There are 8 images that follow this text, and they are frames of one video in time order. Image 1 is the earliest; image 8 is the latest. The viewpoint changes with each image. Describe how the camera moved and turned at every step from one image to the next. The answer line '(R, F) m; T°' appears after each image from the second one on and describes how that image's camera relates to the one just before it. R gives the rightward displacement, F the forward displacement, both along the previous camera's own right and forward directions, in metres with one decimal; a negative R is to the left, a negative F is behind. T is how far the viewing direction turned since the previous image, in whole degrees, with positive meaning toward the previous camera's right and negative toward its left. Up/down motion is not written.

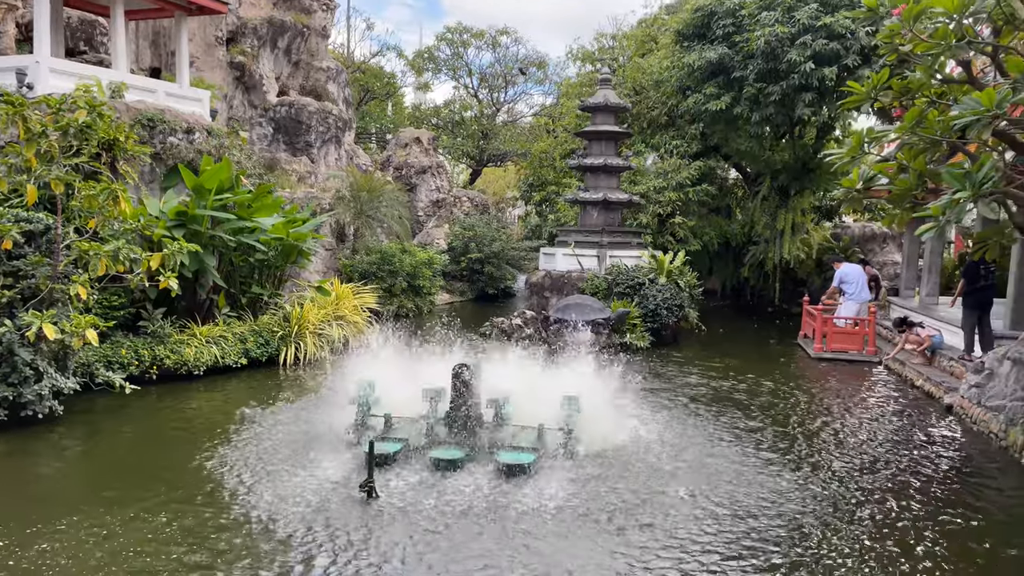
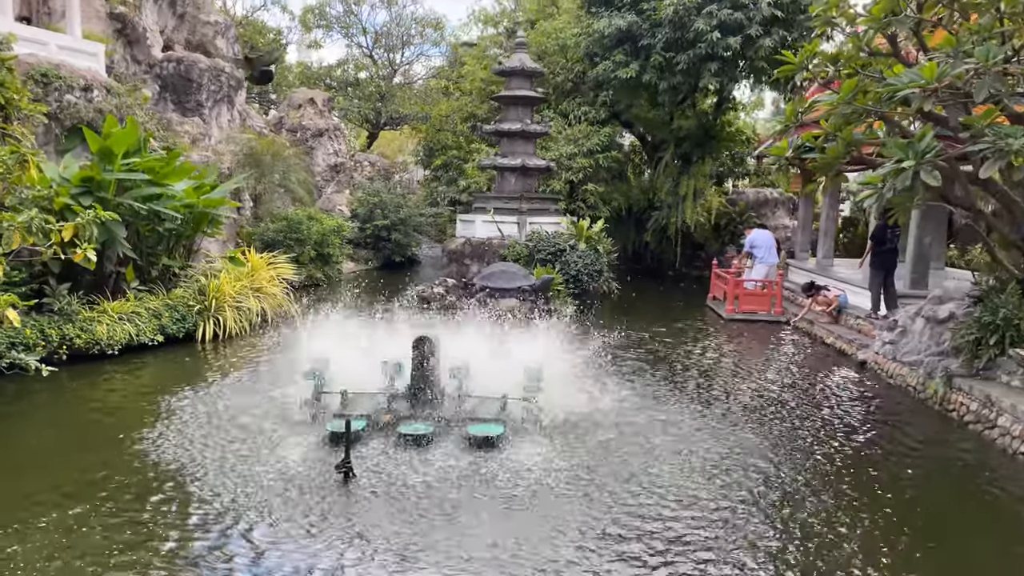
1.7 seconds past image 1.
(-0.6, +0.1) m; +9°
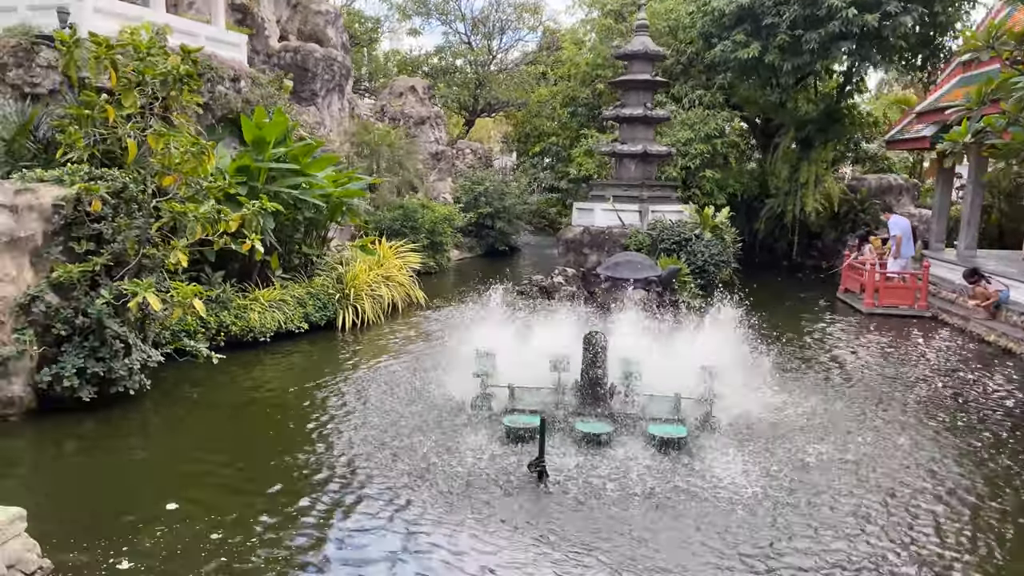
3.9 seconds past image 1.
(-0.8, +0.1) m; -5°
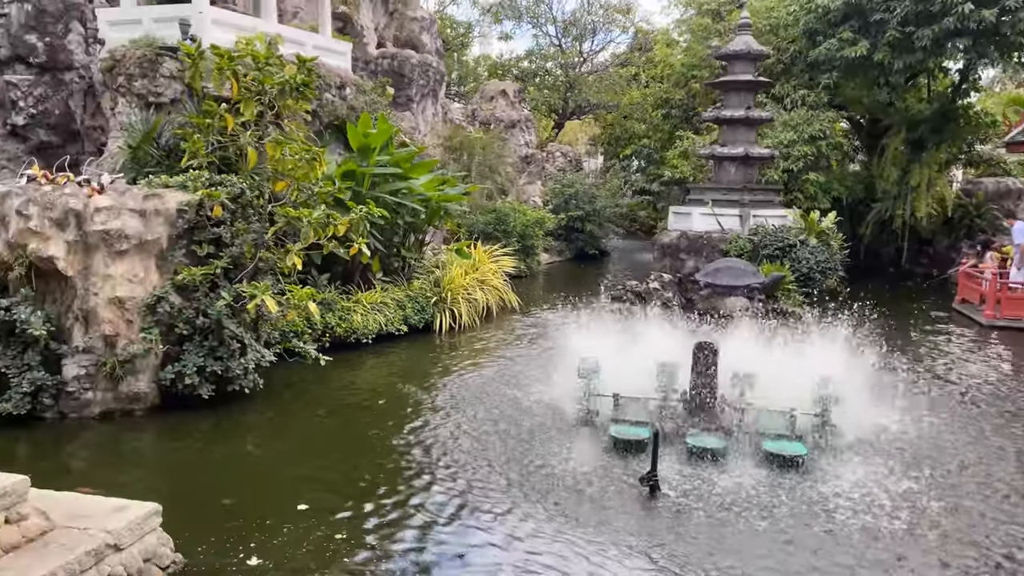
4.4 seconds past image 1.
(-0.2, +0.1) m; -6°
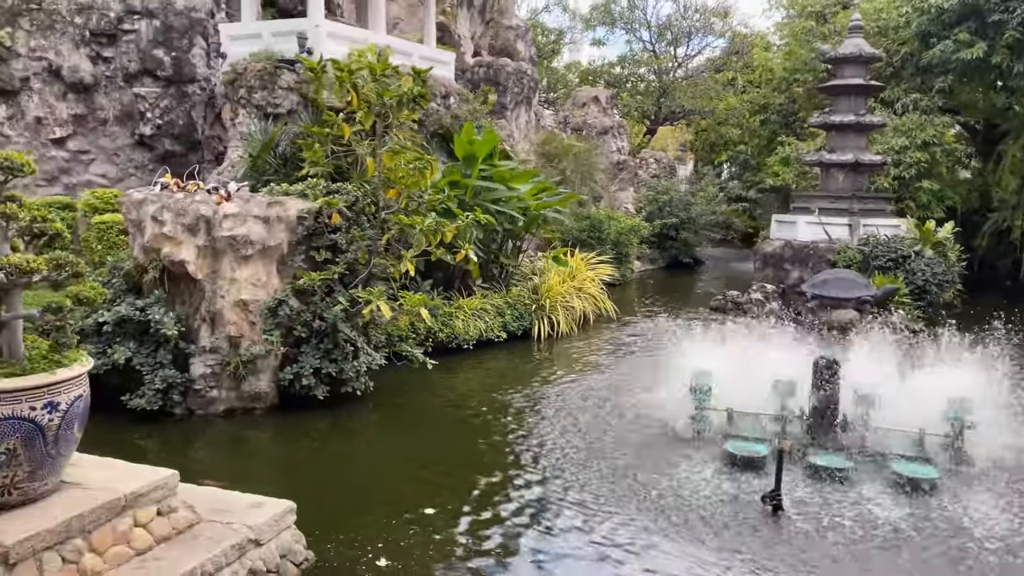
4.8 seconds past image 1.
(-0.2, 0.0) m; -6°
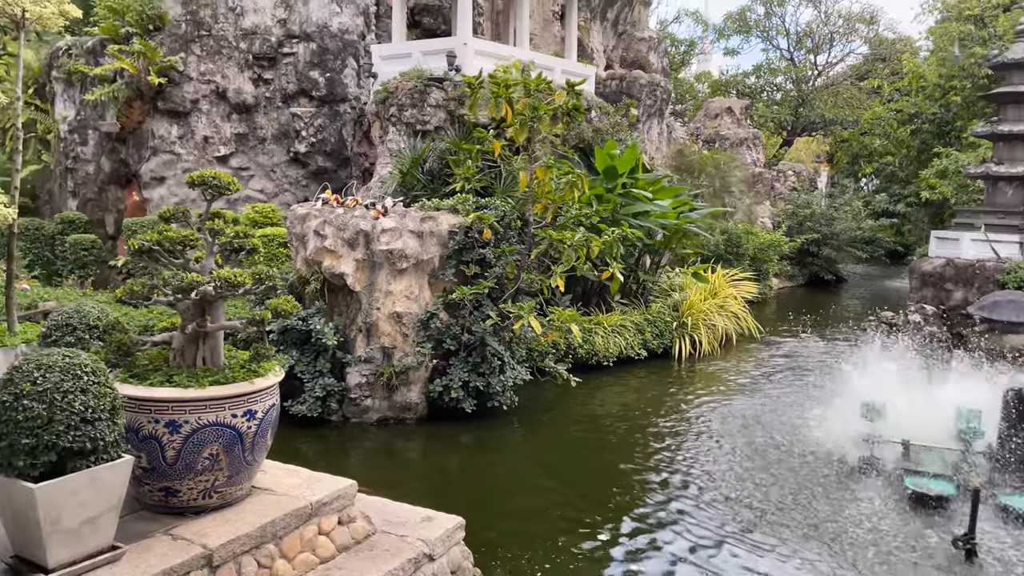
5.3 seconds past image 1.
(-0.3, +0.1) m; -8°
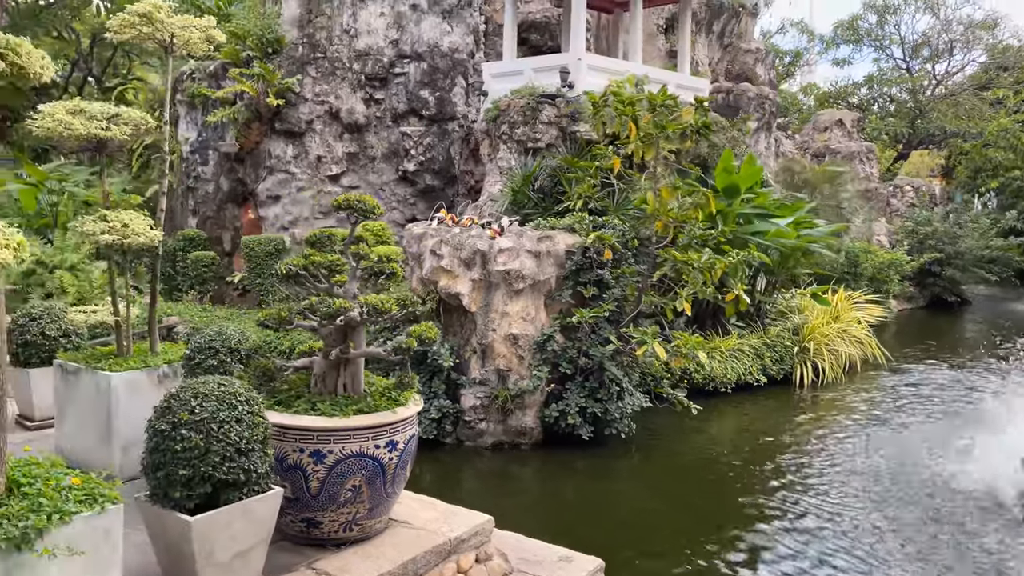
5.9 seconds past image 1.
(-0.3, +0.2) m; -6°
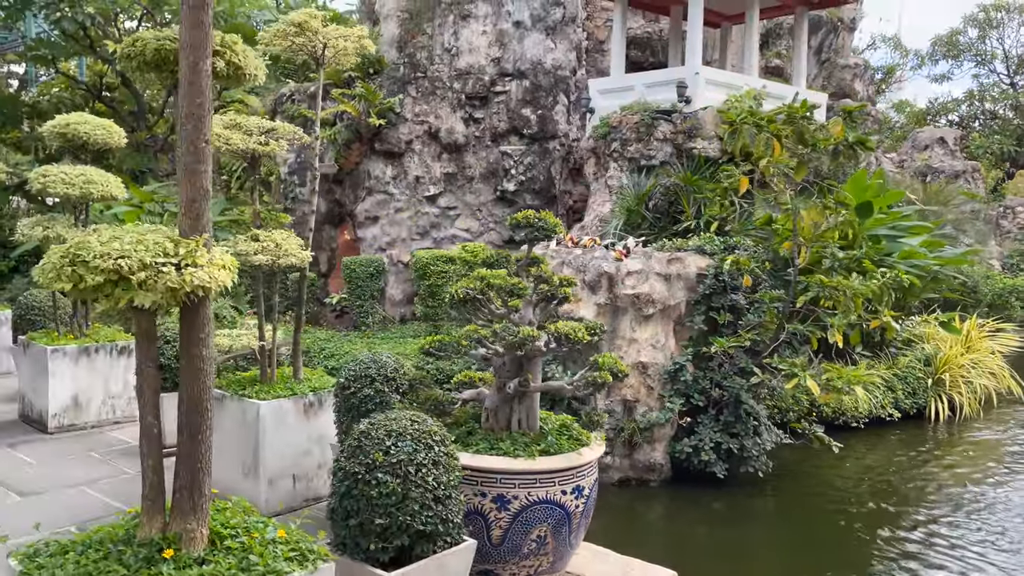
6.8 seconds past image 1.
(-0.5, +0.3) m; -5°
